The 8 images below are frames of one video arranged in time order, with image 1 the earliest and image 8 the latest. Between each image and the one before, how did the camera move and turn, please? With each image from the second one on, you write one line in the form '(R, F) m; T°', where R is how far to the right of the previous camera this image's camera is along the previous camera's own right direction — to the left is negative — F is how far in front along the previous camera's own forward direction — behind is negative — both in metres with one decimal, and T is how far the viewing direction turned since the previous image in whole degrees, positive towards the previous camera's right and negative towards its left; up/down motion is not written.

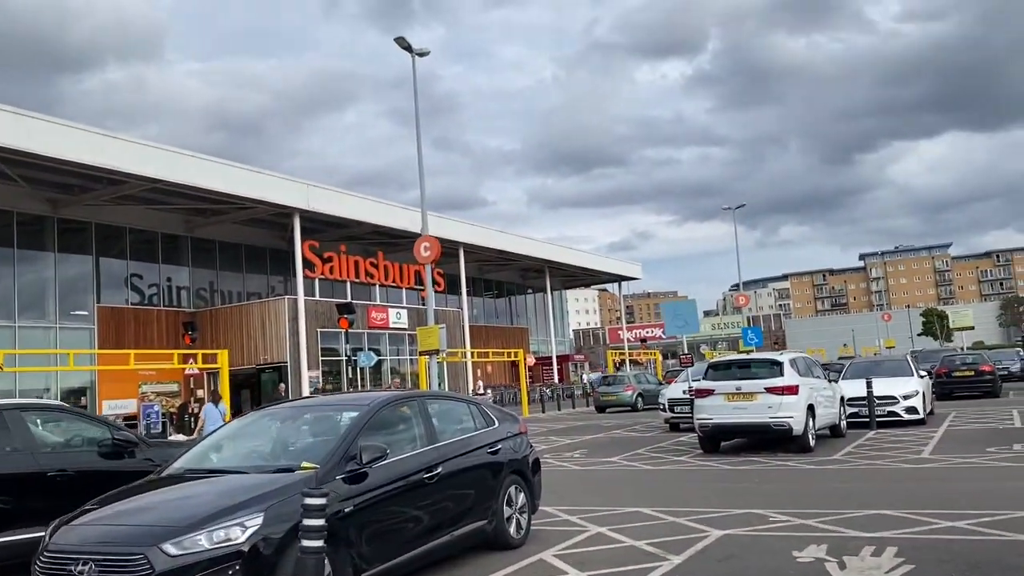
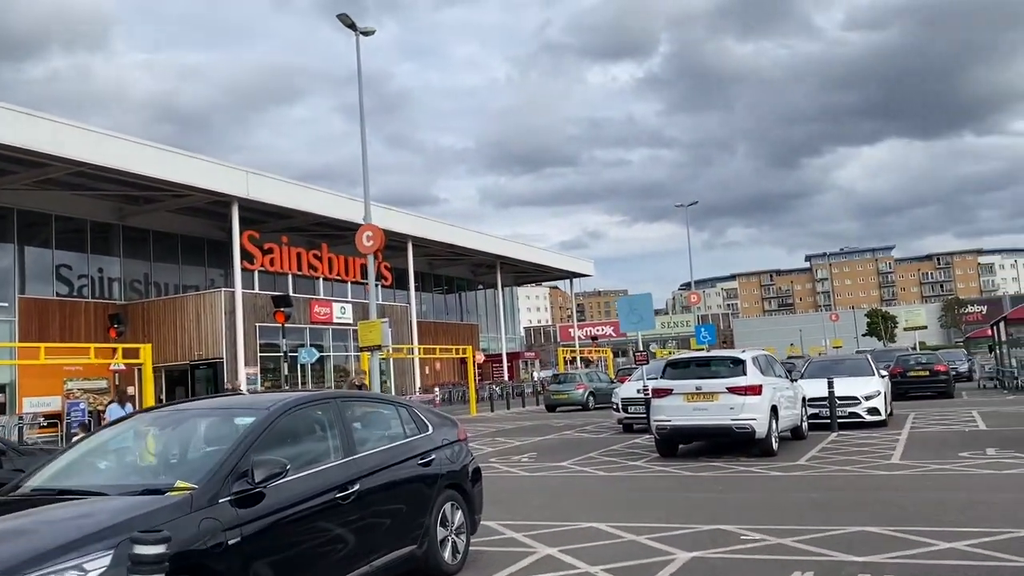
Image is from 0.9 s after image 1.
(+0.1, +1.1) m; +3°
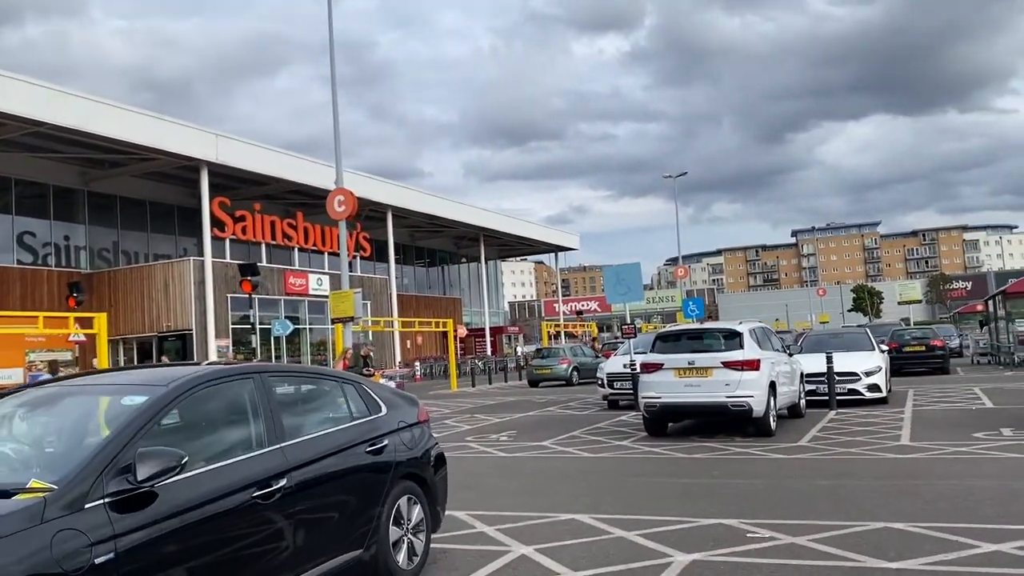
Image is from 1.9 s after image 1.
(+0.1, +1.1) m; +1°
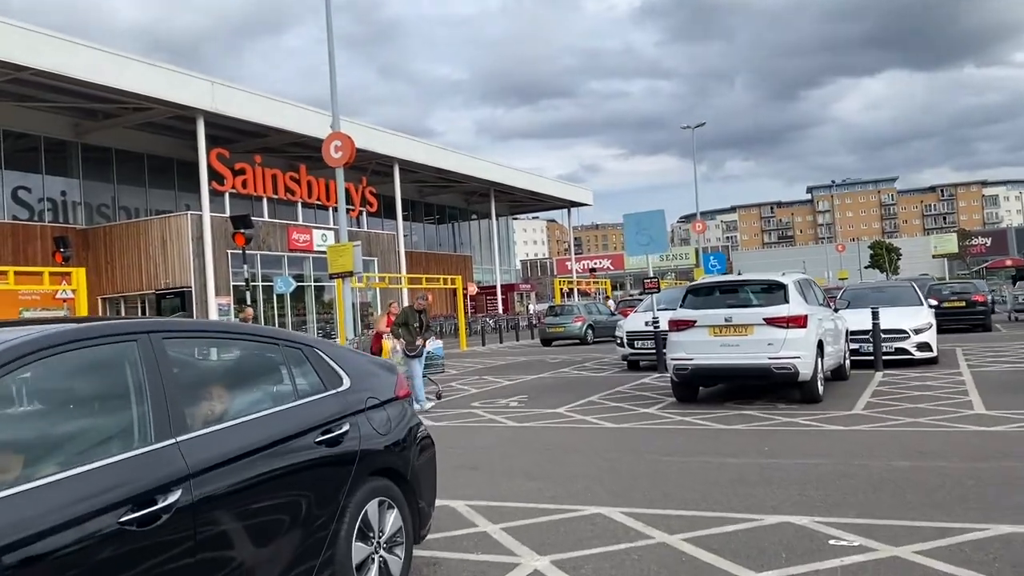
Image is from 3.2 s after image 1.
(0.0, +1.6) m; -1°
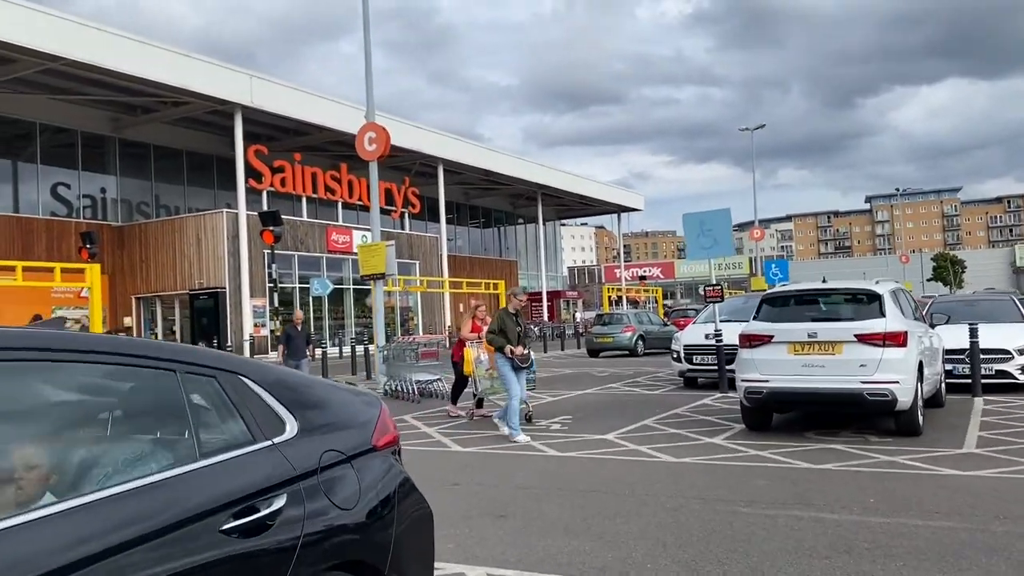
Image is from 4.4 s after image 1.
(0.0, +1.5) m; -3°
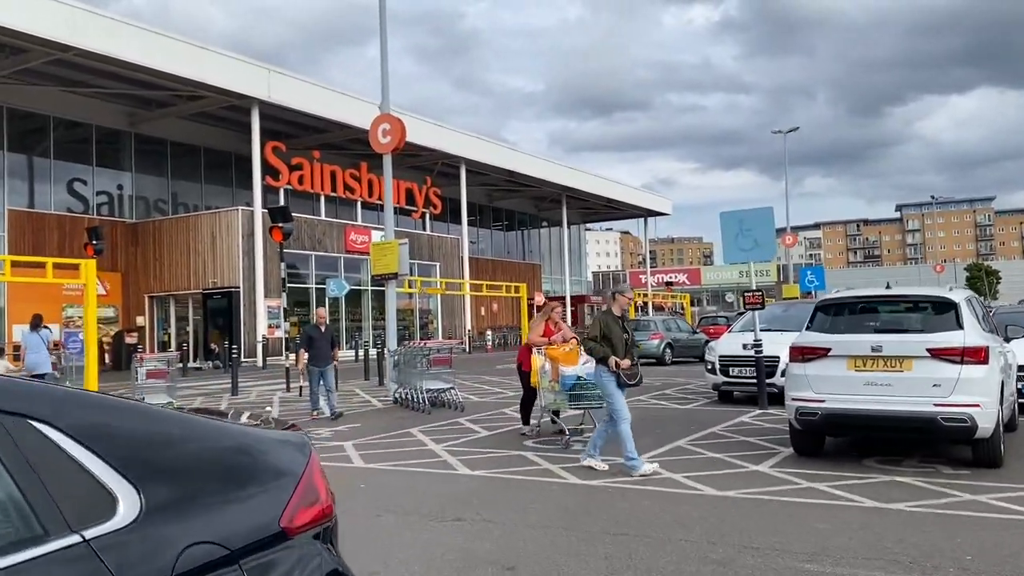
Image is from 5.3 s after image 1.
(+0.1, +1.1) m; -2°
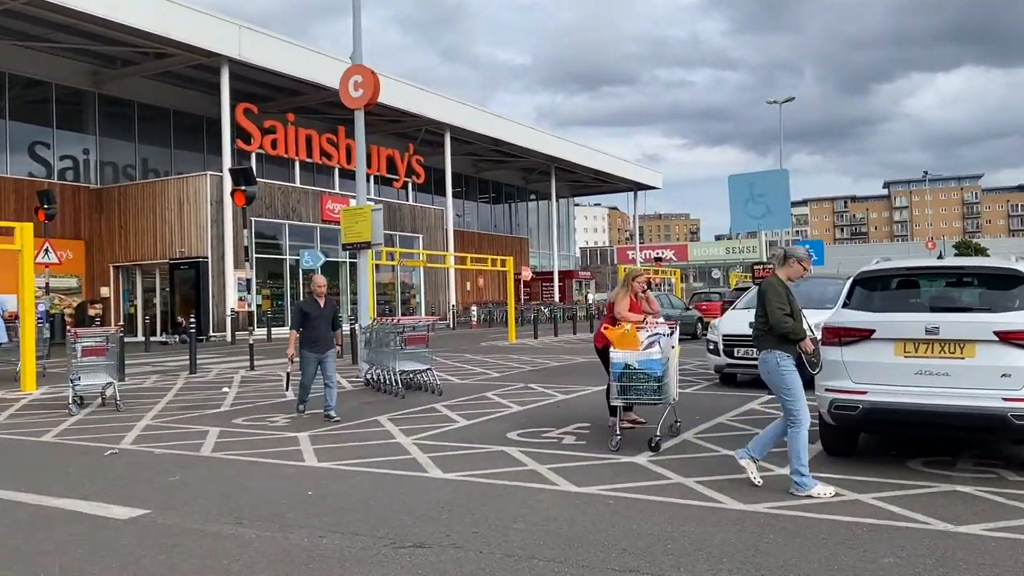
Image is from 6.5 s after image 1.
(0.0, +1.4) m; +1°
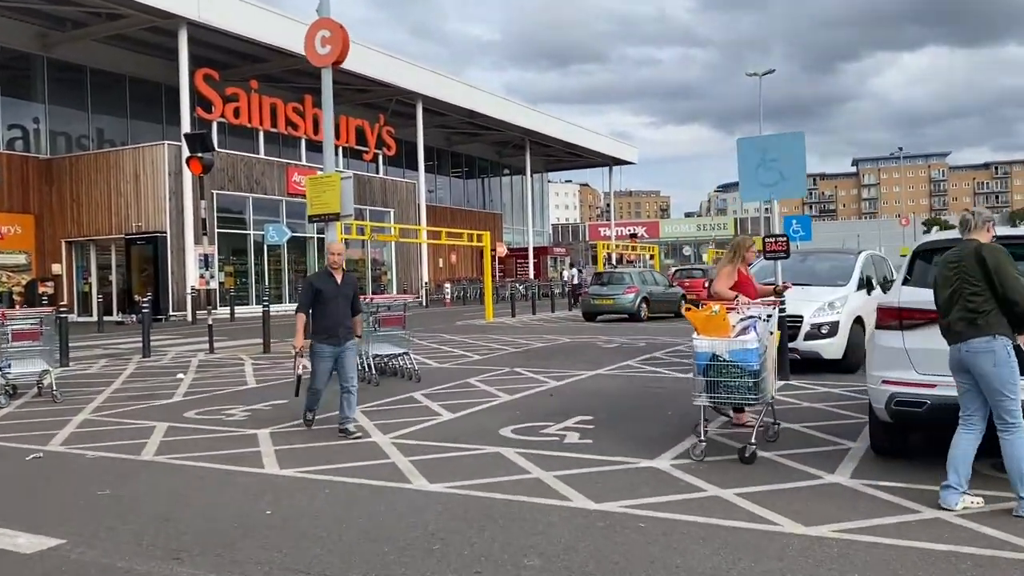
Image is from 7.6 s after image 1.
(-0.2, +1.2) m; +2°
